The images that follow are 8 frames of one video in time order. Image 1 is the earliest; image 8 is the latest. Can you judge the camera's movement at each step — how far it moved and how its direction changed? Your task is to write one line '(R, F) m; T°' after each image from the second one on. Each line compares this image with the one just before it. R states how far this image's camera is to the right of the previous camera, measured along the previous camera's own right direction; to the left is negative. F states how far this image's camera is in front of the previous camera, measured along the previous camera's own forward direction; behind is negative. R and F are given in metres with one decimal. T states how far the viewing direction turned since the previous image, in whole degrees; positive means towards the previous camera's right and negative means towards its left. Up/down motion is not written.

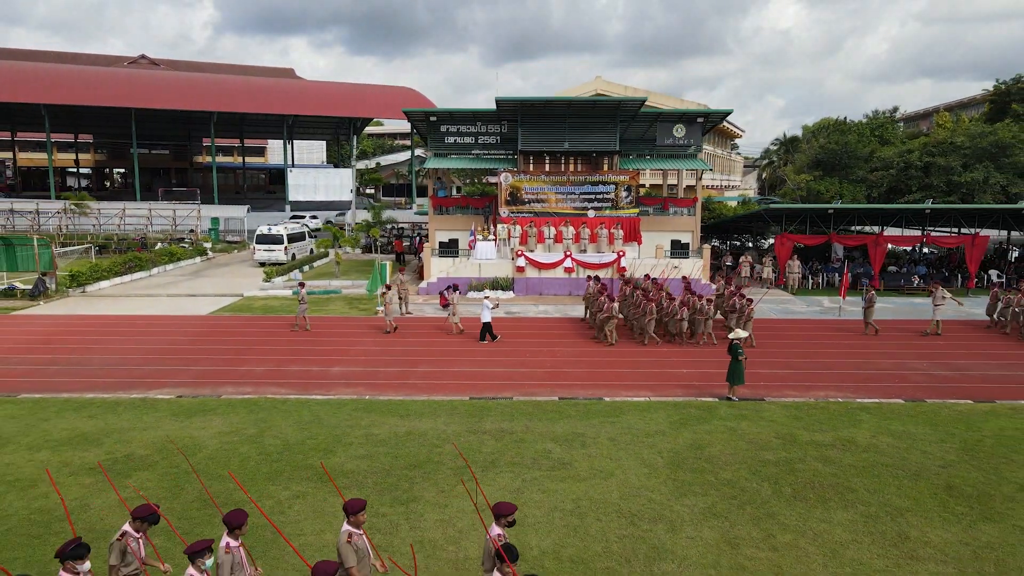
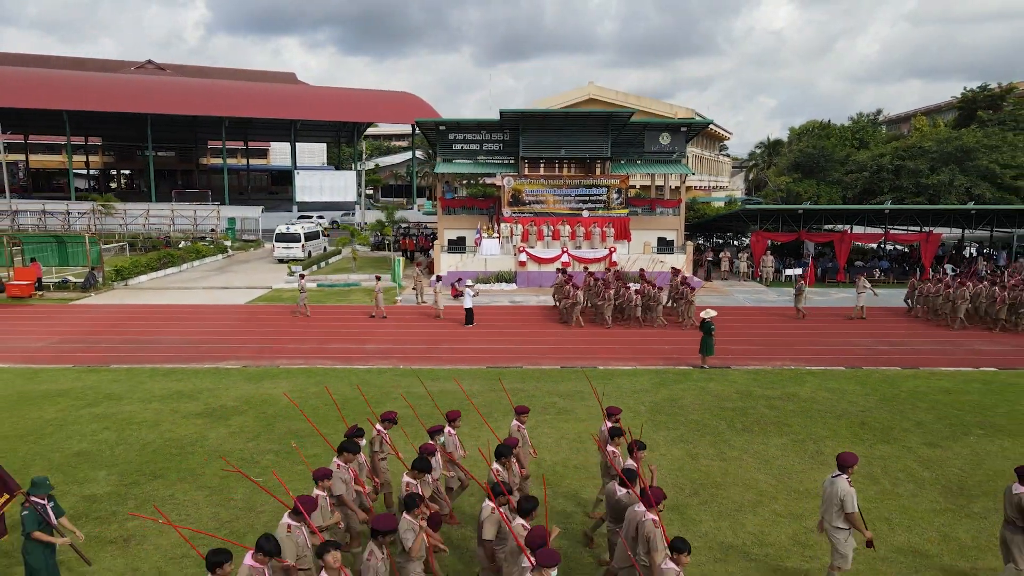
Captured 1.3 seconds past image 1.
(-0.3, -2.5) m; +1°
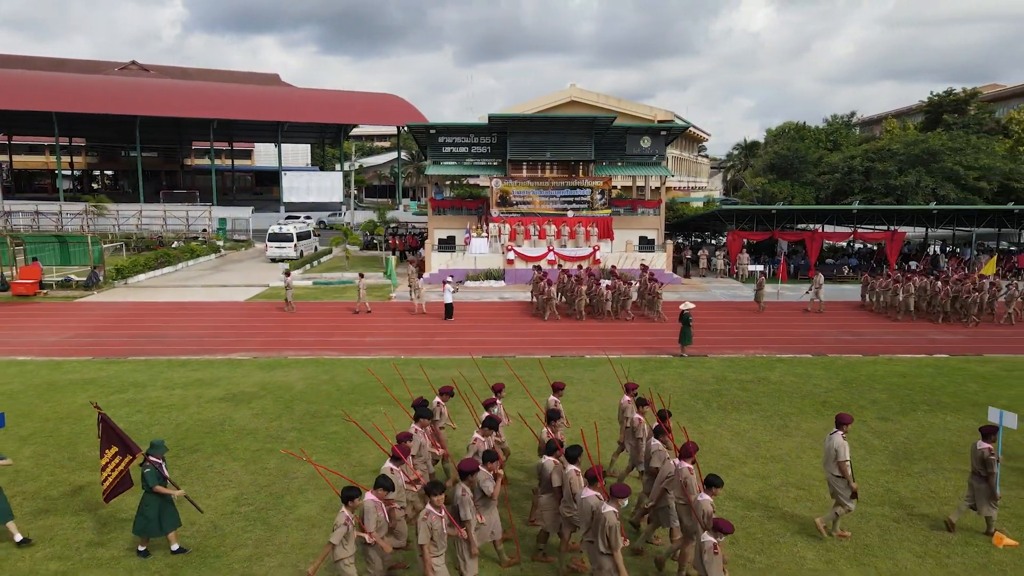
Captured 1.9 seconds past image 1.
(-0.3, -1.1) m; +2°
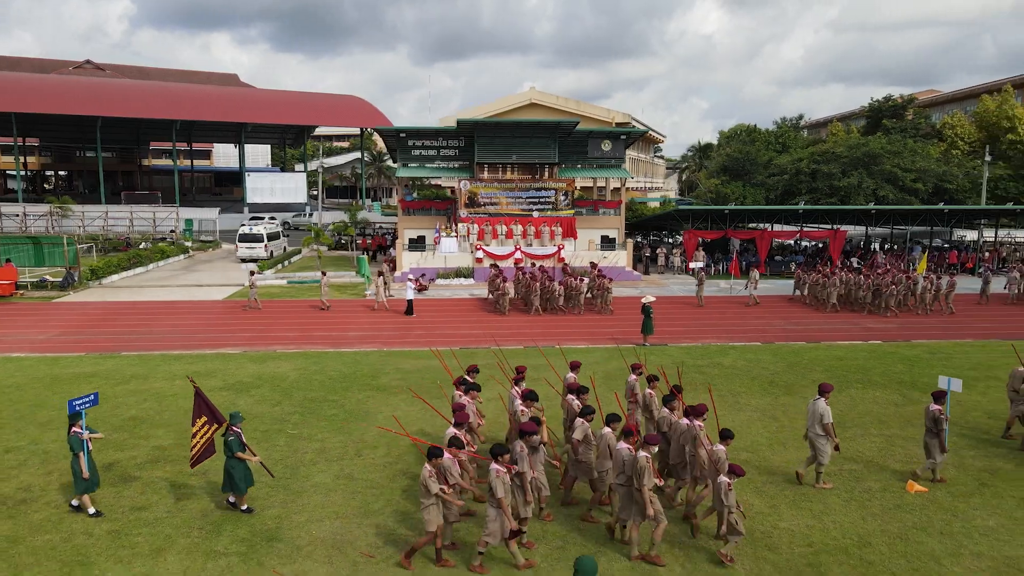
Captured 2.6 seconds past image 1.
(-0.4, -1.2) m; +3°
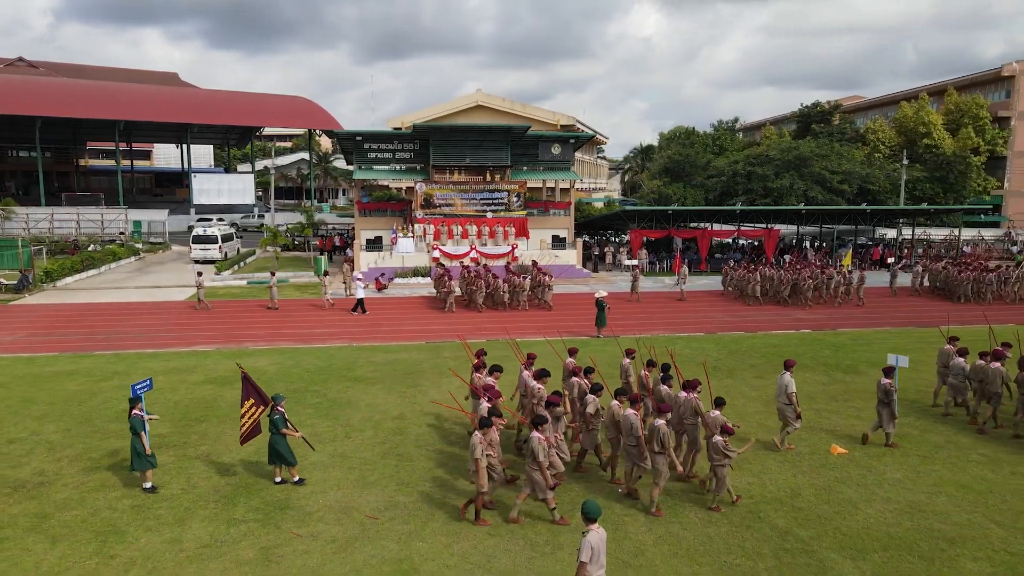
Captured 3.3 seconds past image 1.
(-0.5, -1.1) m; +4°
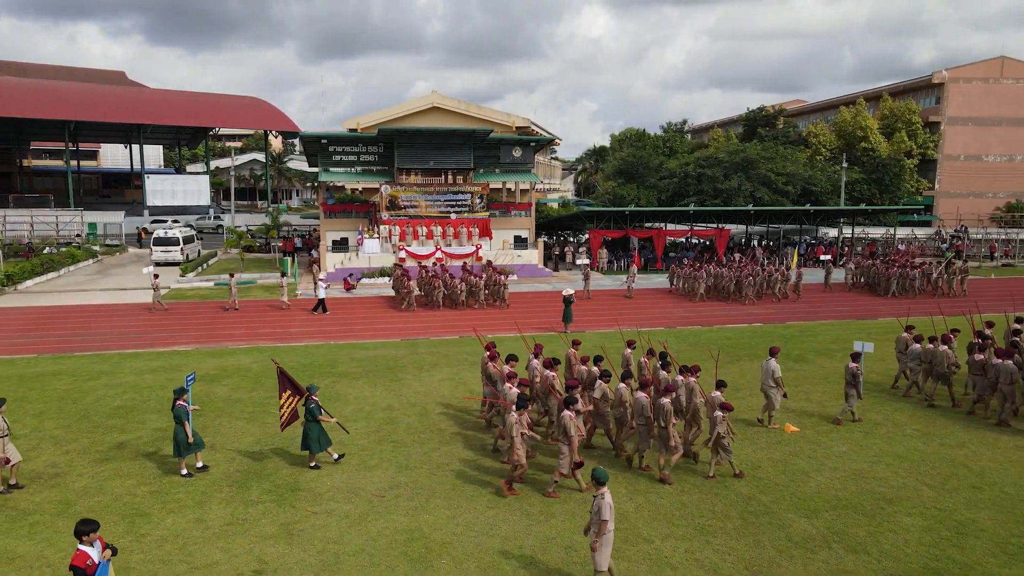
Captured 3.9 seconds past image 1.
(-0.5, -0.9) m; +4°
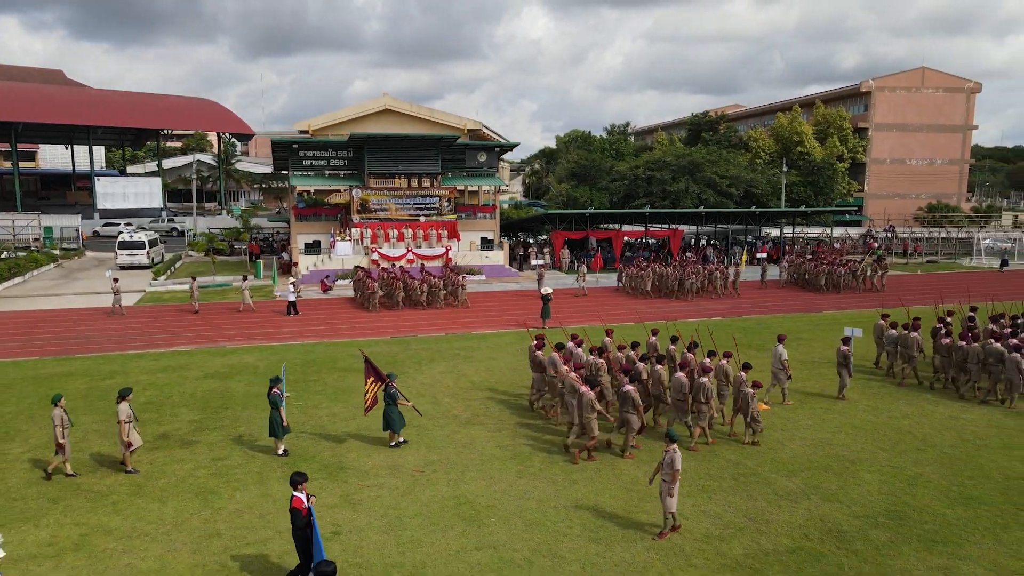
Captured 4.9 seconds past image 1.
(-1.1, -1.3) m; +5°
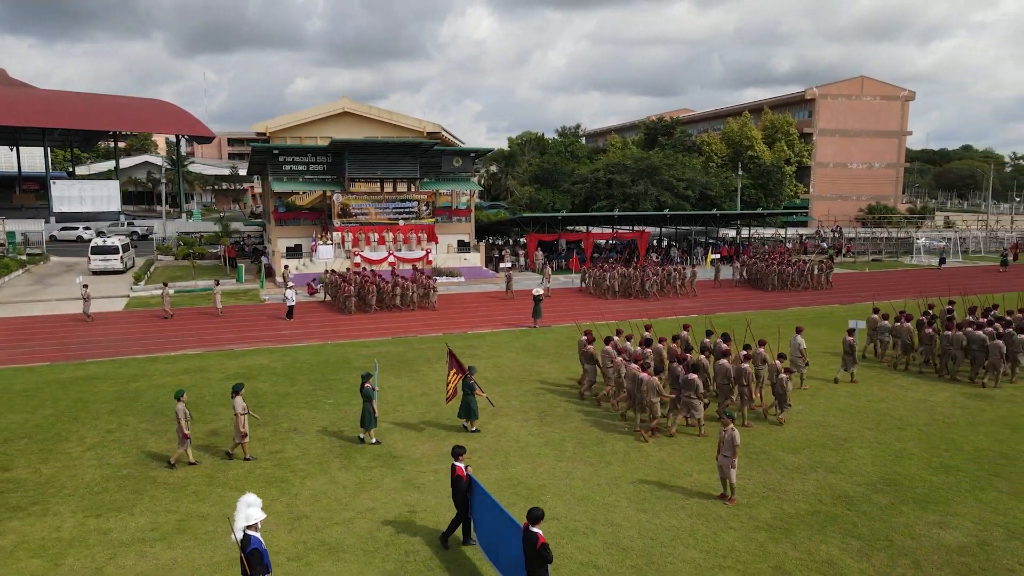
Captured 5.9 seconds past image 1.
(-1.4, -1.0) m; +4°
